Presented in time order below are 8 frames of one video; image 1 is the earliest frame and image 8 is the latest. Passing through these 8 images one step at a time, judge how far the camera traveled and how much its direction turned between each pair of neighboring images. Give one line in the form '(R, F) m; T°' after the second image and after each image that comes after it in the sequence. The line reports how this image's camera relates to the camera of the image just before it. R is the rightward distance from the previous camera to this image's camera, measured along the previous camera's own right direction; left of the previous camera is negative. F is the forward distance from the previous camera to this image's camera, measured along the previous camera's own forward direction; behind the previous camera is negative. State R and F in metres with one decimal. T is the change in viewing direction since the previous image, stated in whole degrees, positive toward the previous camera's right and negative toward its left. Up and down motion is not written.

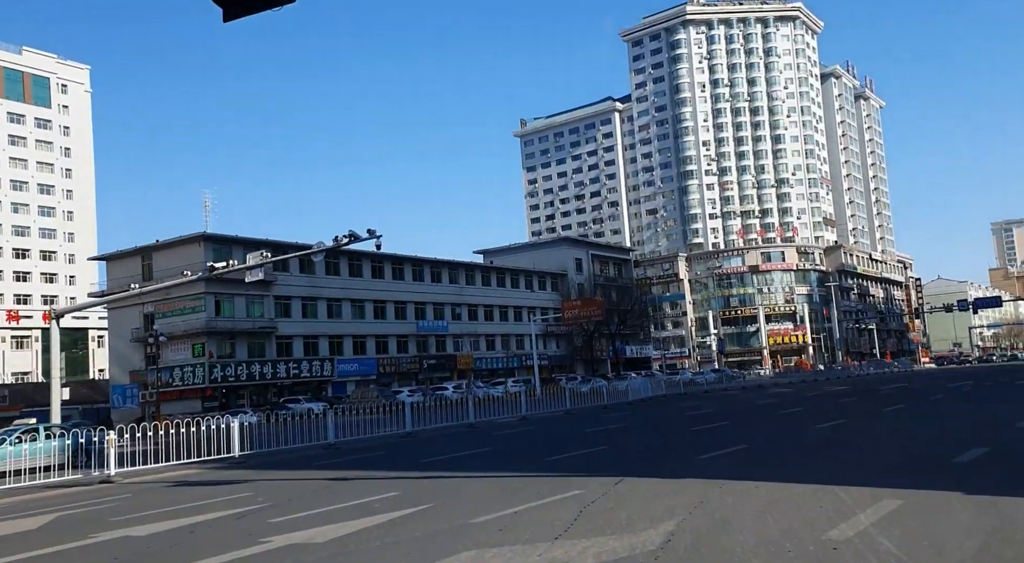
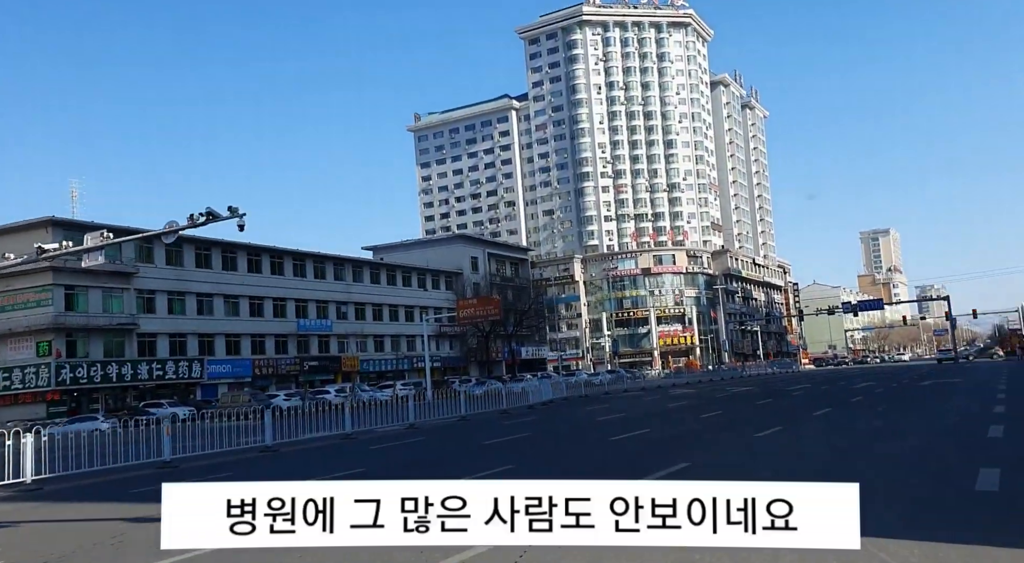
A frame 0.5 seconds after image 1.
(+0.2, +2.8) m; +8°
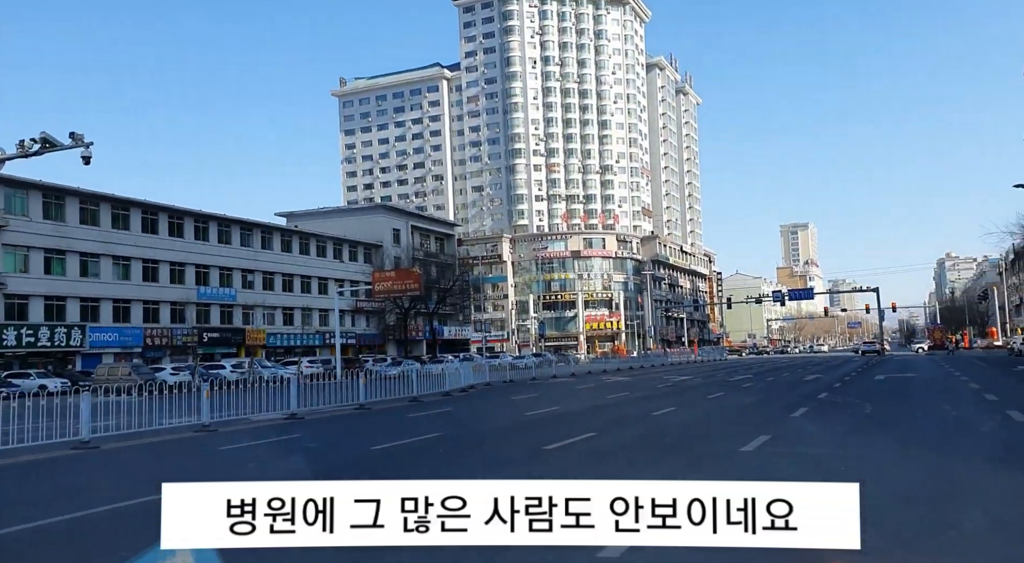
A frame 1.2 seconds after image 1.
(+0.3, +3.6) m; +5°
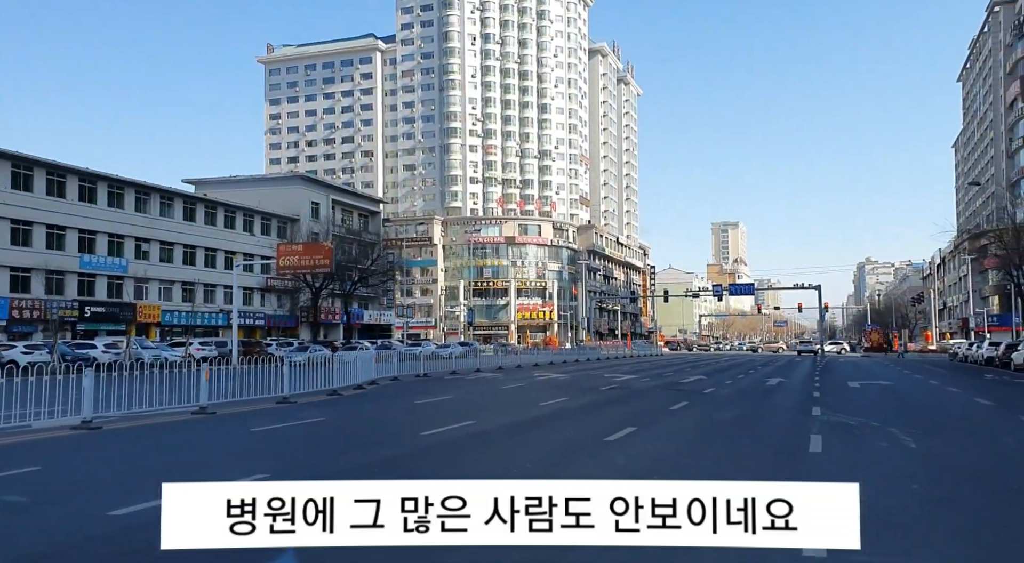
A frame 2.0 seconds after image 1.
(+0.5, +4.5) m; +5°
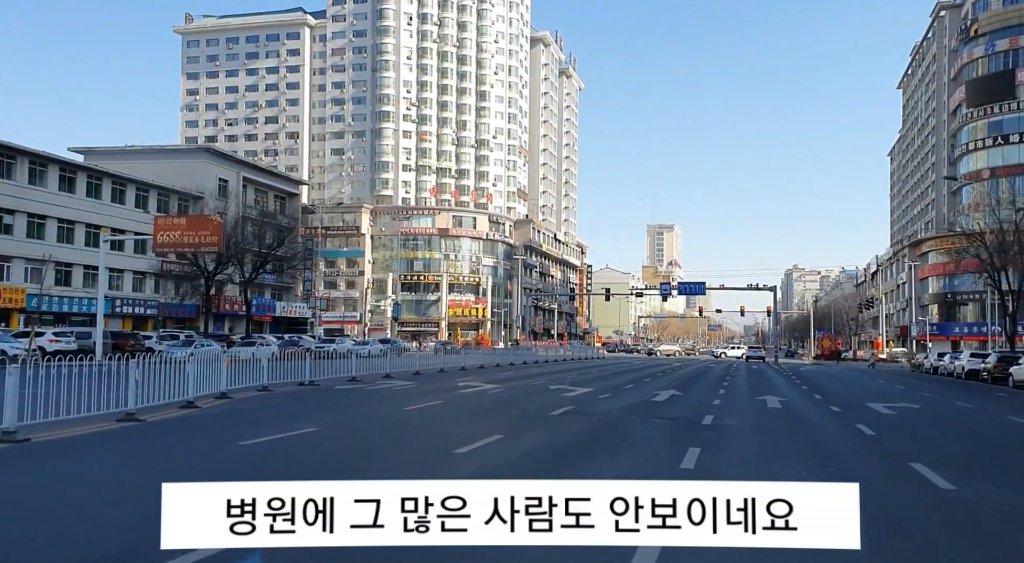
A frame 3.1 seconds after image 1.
(+0.4, +5.9) m; +5°
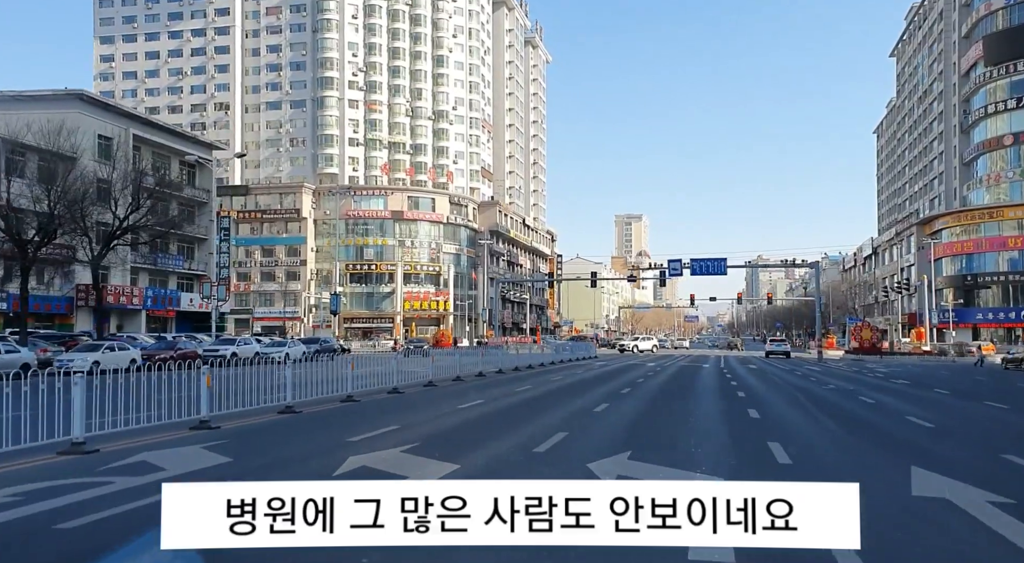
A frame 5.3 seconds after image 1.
(-0.1, +12.4) m; +3°
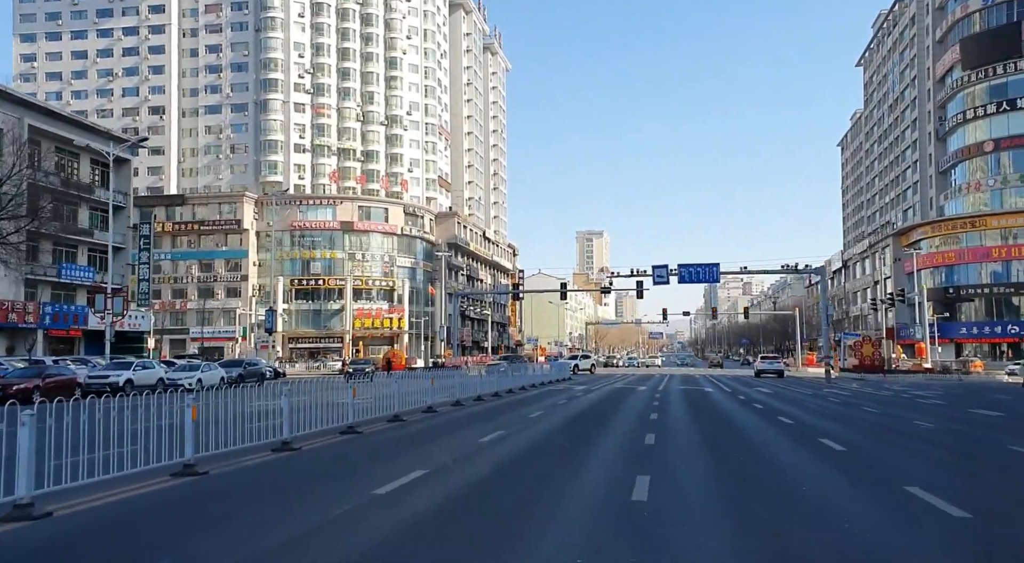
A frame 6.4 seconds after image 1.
(-0.1, +6.1) m; +3°
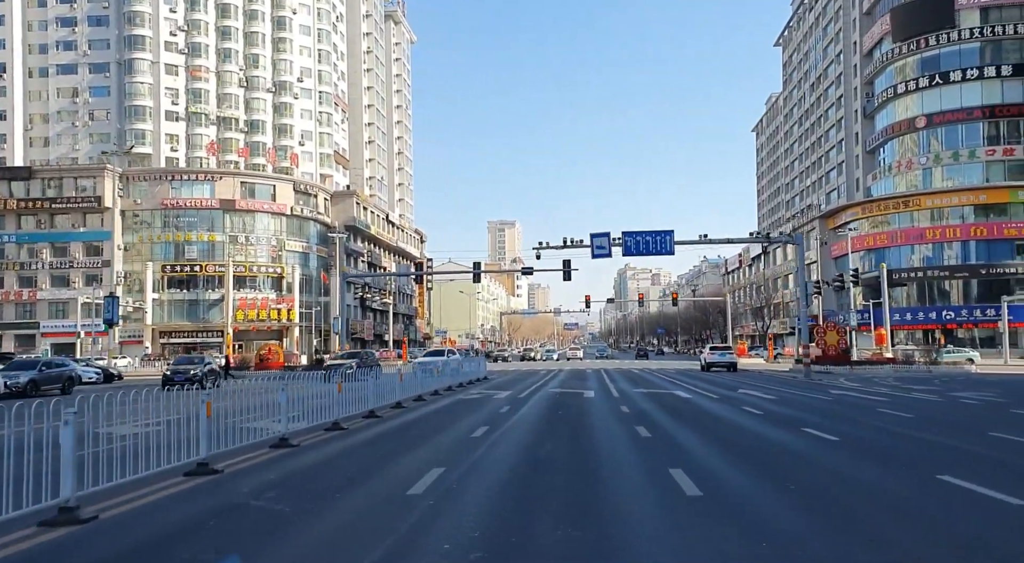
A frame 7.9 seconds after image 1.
(+0.4, +8.5) m; +7°
